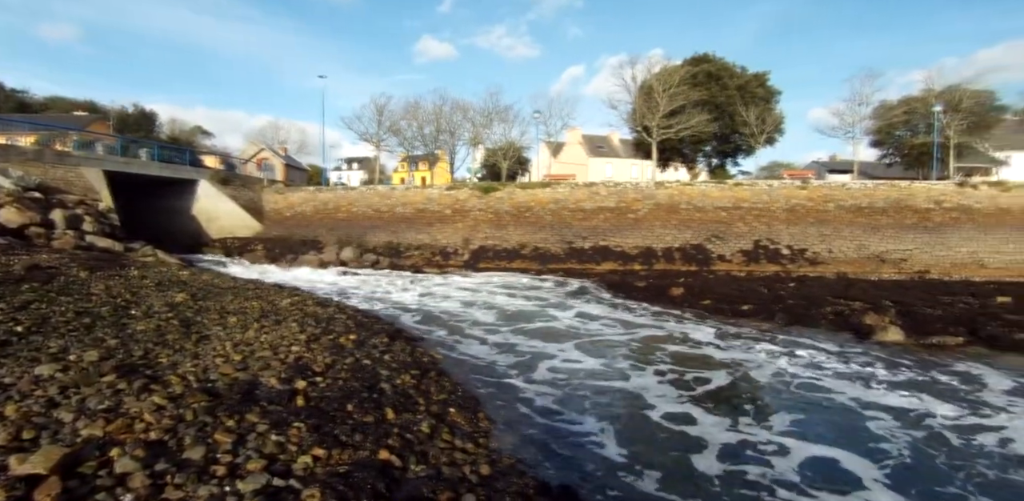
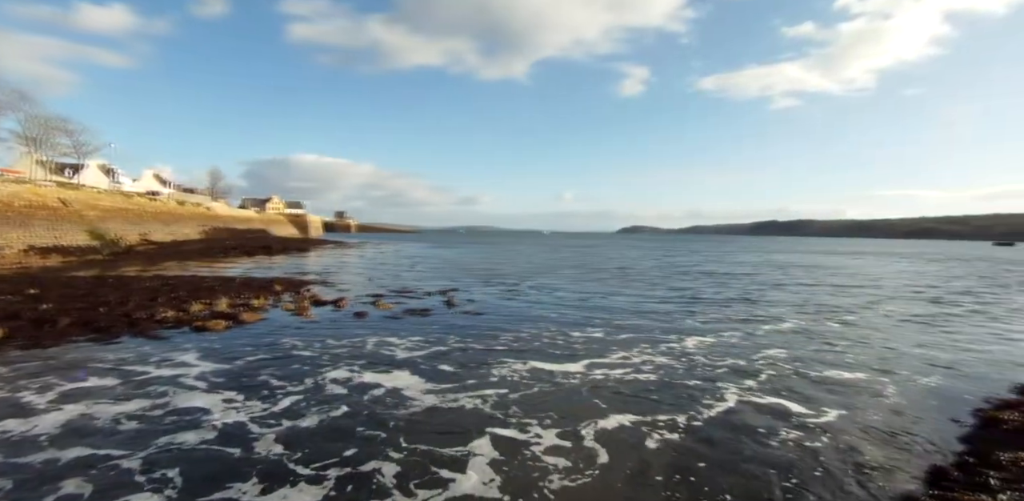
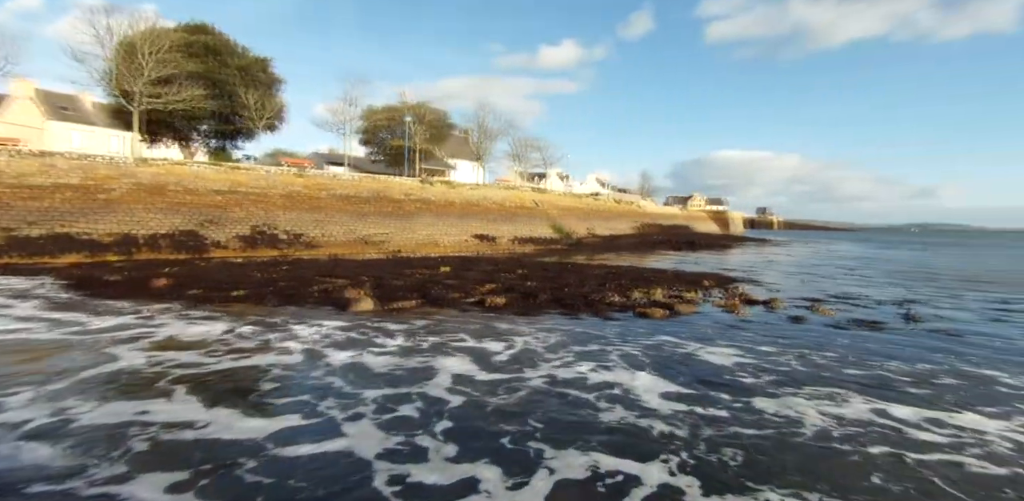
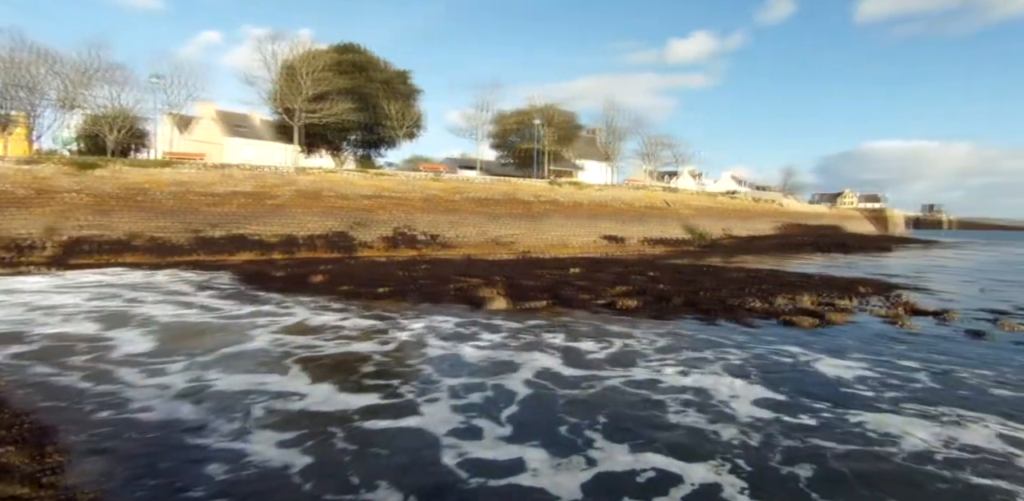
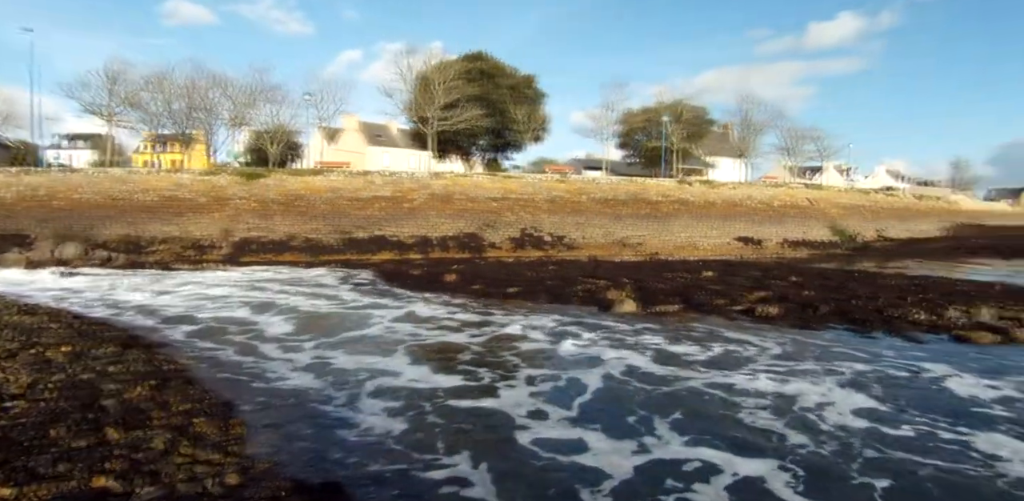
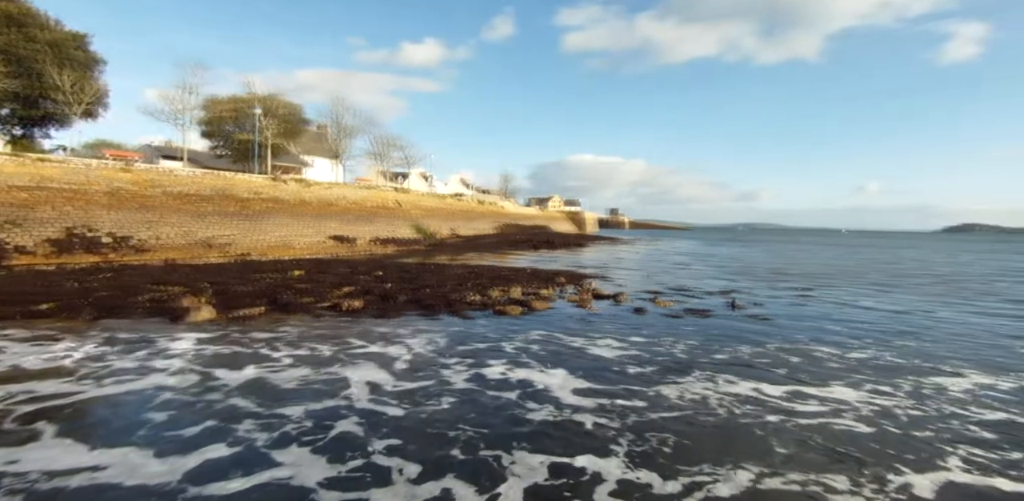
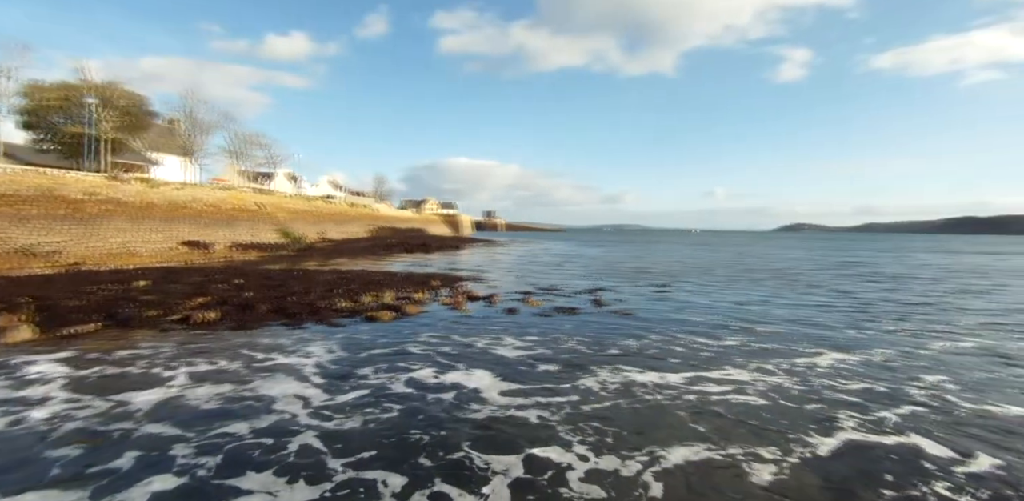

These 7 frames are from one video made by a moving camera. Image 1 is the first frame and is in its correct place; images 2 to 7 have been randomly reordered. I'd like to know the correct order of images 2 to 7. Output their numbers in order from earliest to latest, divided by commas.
5, 4, 3, 6, 7, 2
